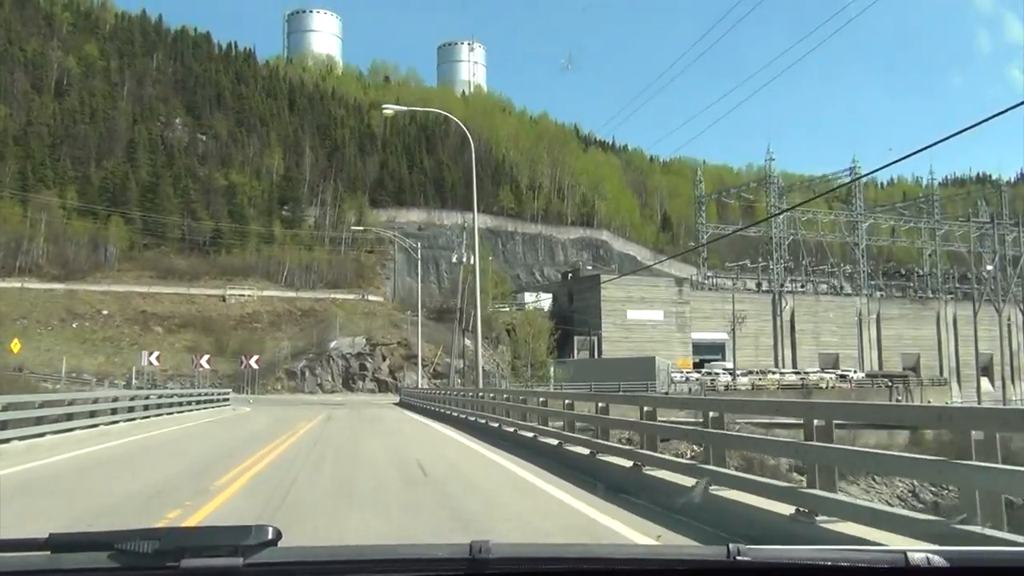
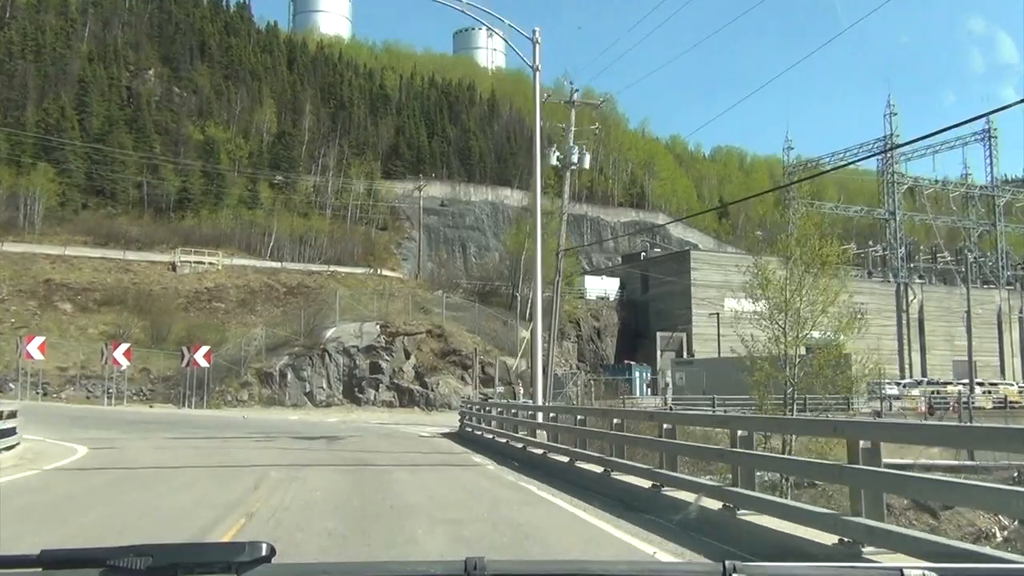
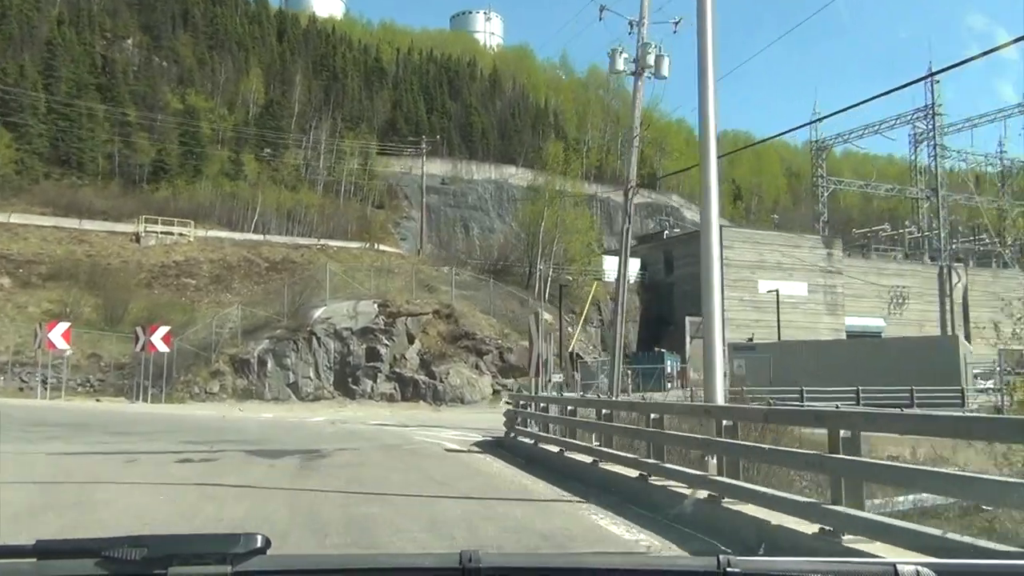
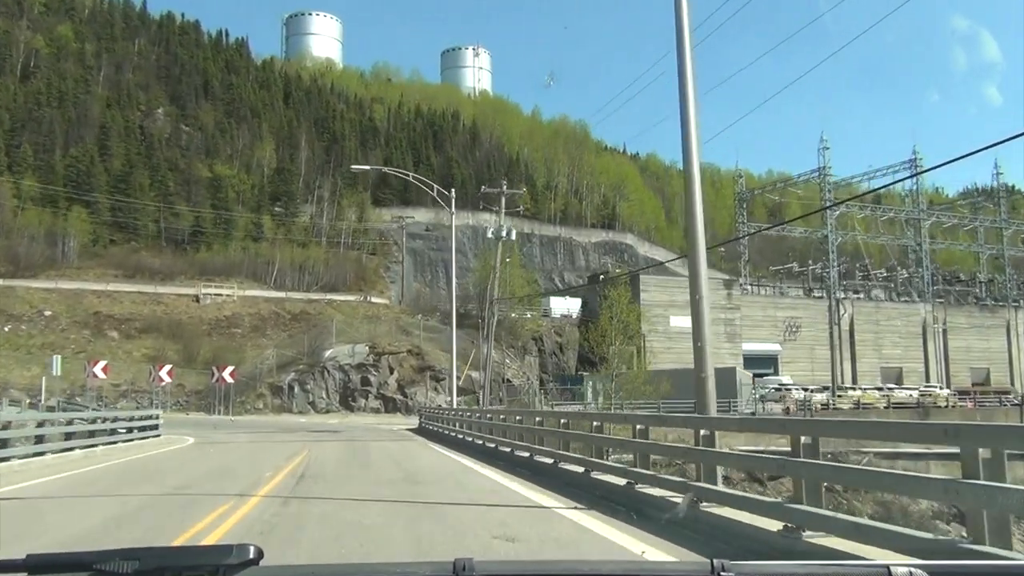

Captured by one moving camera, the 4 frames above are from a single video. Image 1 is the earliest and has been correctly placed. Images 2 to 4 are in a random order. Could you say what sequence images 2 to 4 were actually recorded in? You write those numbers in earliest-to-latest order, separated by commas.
4, 2, 3
